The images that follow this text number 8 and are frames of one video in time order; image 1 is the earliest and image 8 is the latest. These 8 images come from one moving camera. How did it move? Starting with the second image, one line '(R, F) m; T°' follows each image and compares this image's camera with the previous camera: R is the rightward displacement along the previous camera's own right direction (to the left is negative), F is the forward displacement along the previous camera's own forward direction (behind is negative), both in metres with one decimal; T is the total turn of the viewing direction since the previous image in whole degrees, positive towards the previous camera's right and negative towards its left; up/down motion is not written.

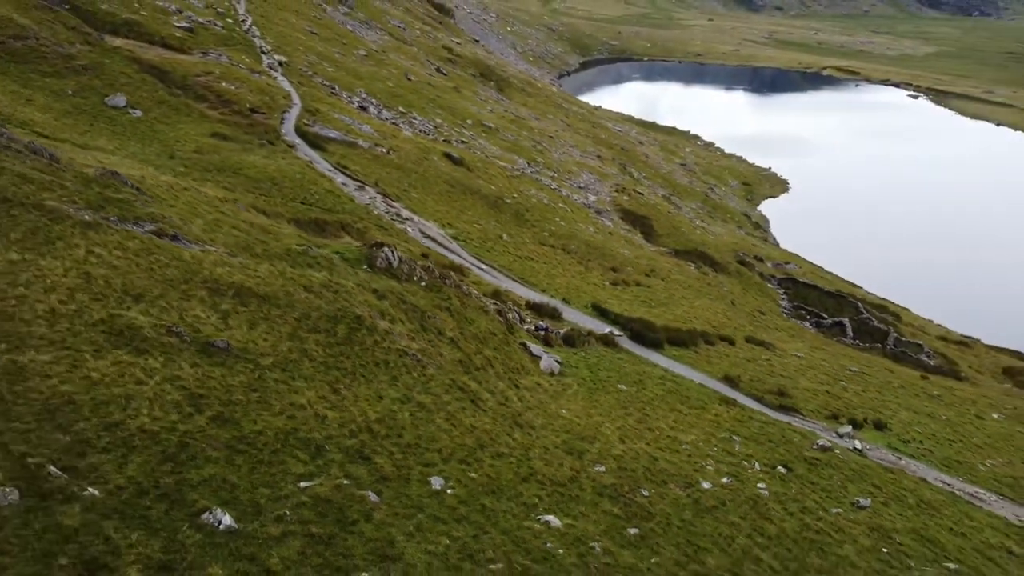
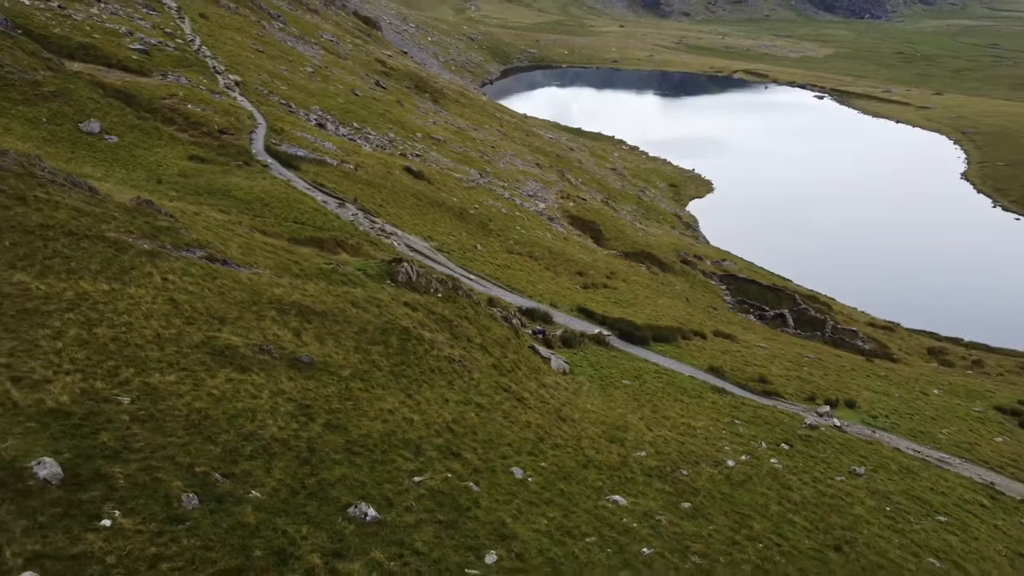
(-3.7, -2.1) m; +6°
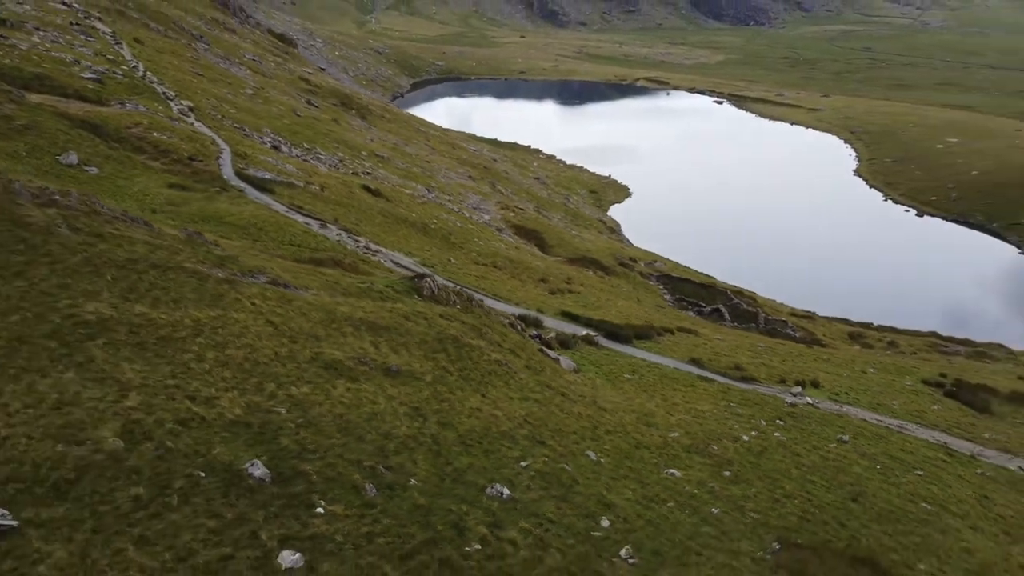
(-4.7, -2.9) m; +6°
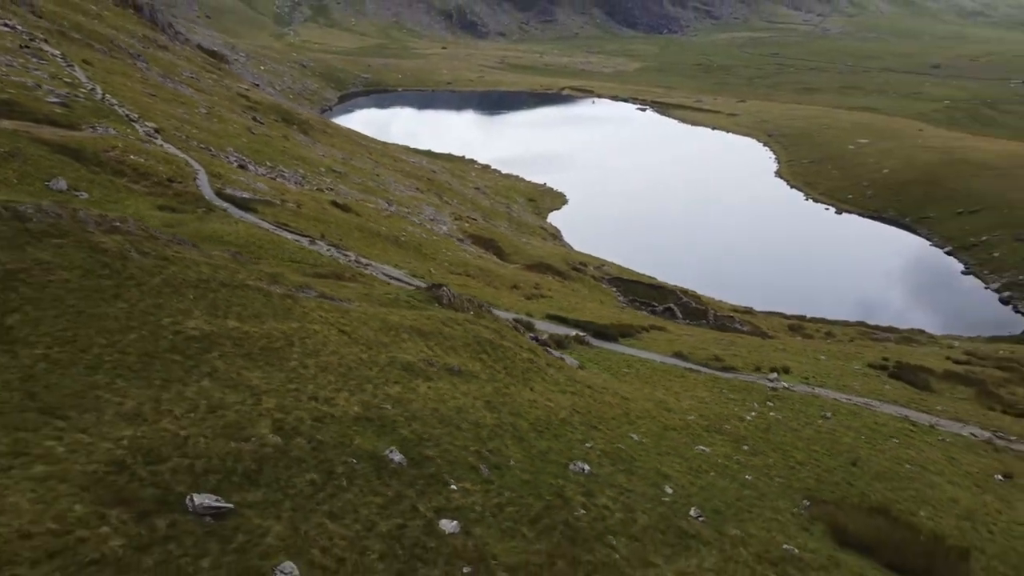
(-4.1, -2.7) m; +5°
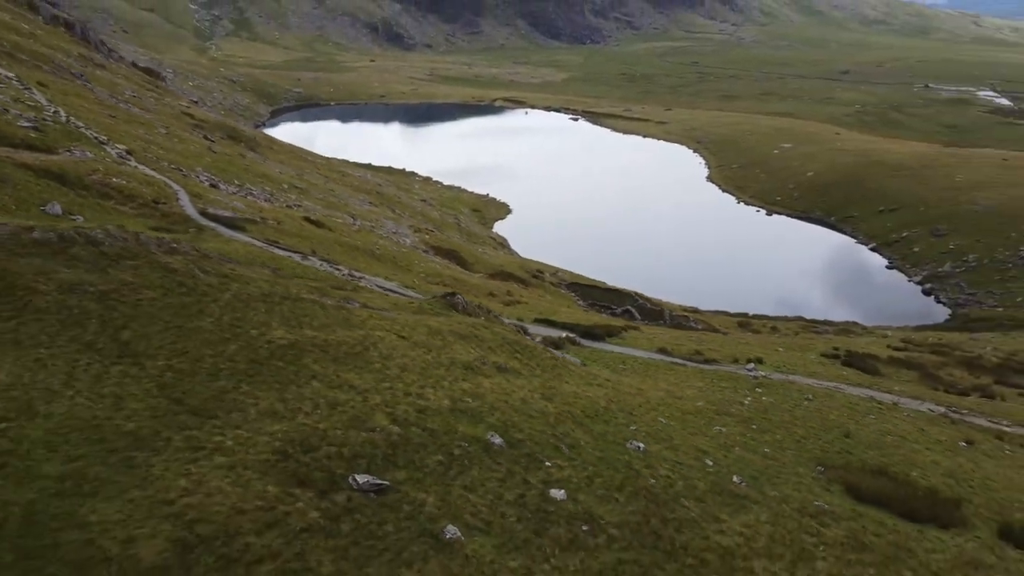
(-4.0, -2.7) m; +5°
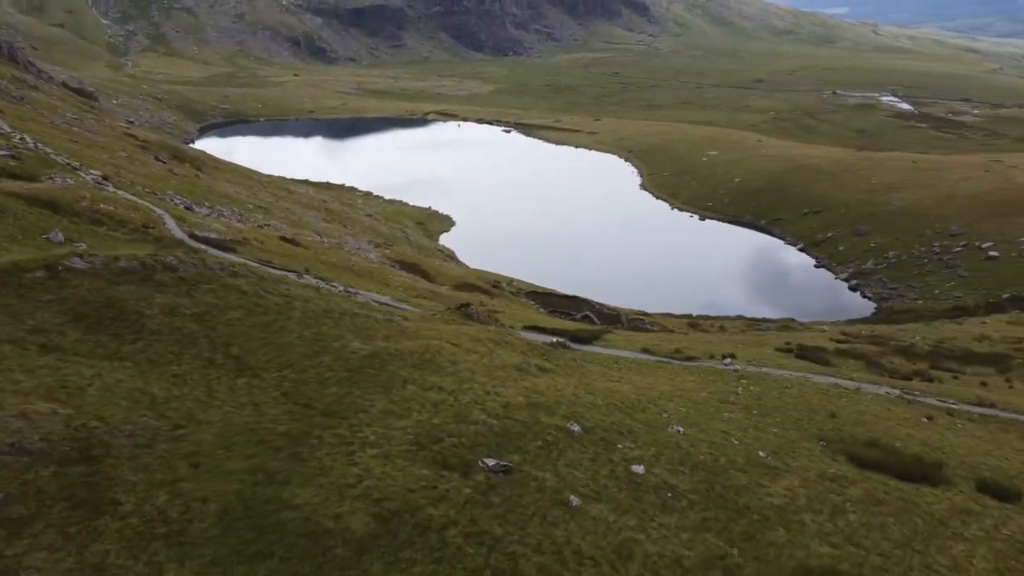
(-4.5, -3.3) m; +5°
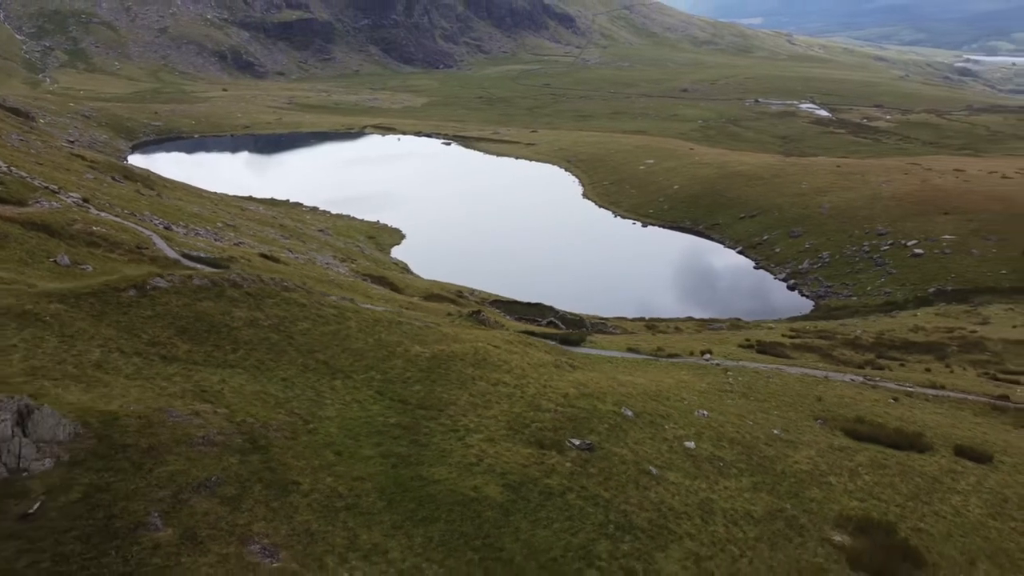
(-4.3, -3.1) m; +5°
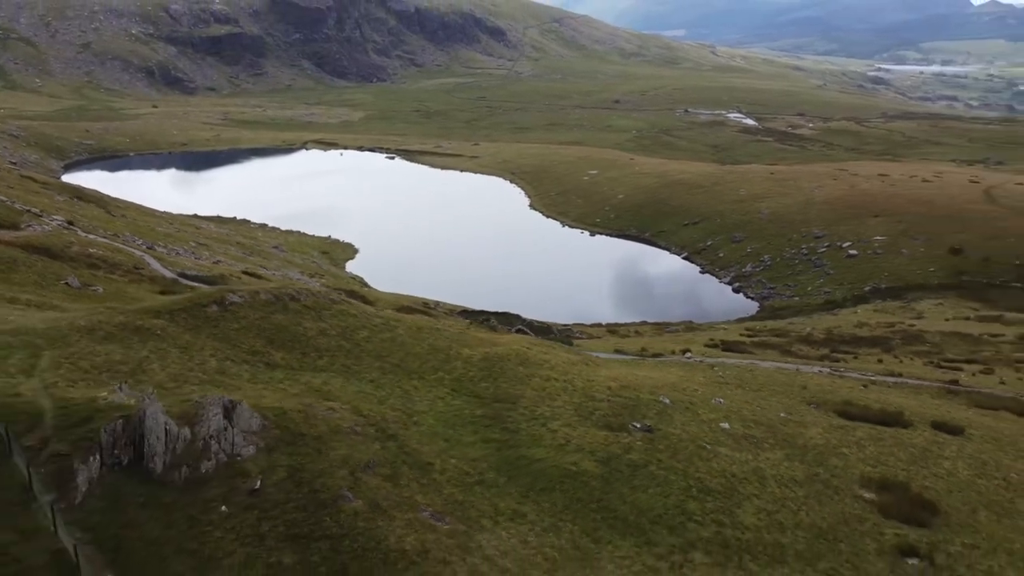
(-4.4, -3.2) m; +5°
